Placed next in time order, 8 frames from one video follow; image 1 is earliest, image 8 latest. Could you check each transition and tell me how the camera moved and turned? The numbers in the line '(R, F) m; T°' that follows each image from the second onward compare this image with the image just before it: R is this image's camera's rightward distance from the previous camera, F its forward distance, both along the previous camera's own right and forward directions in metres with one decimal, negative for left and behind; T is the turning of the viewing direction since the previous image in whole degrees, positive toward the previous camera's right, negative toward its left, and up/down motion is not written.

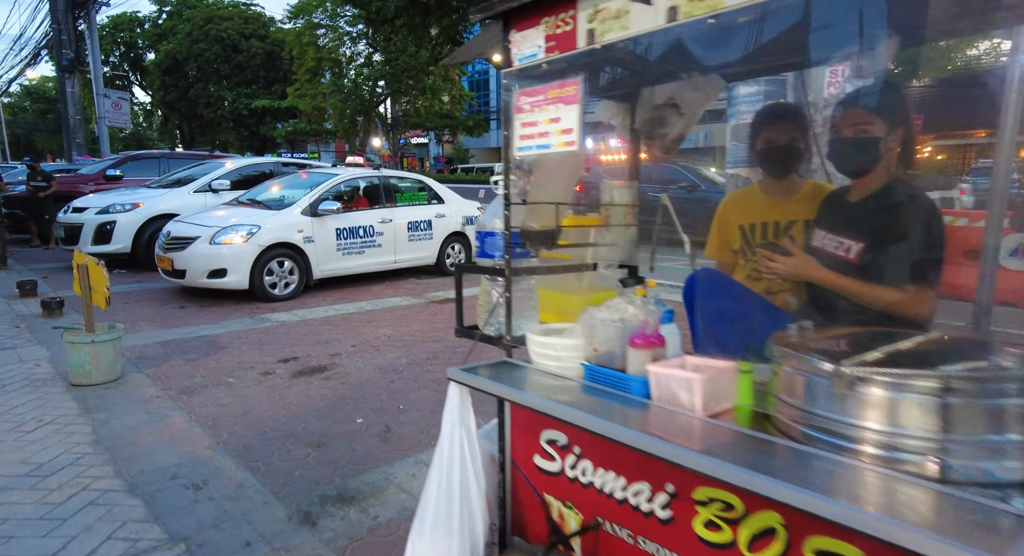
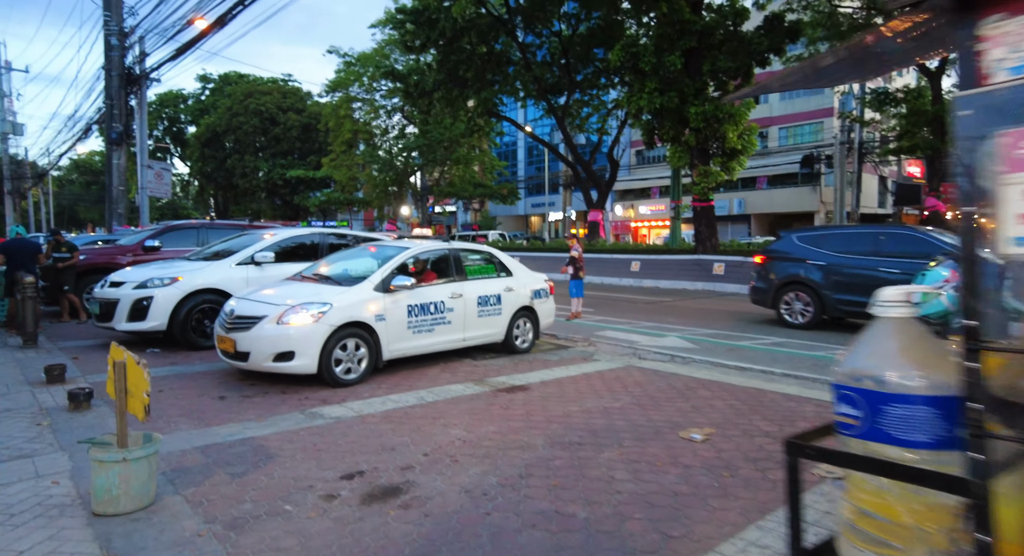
(-0.6, +0.7) m; -2°
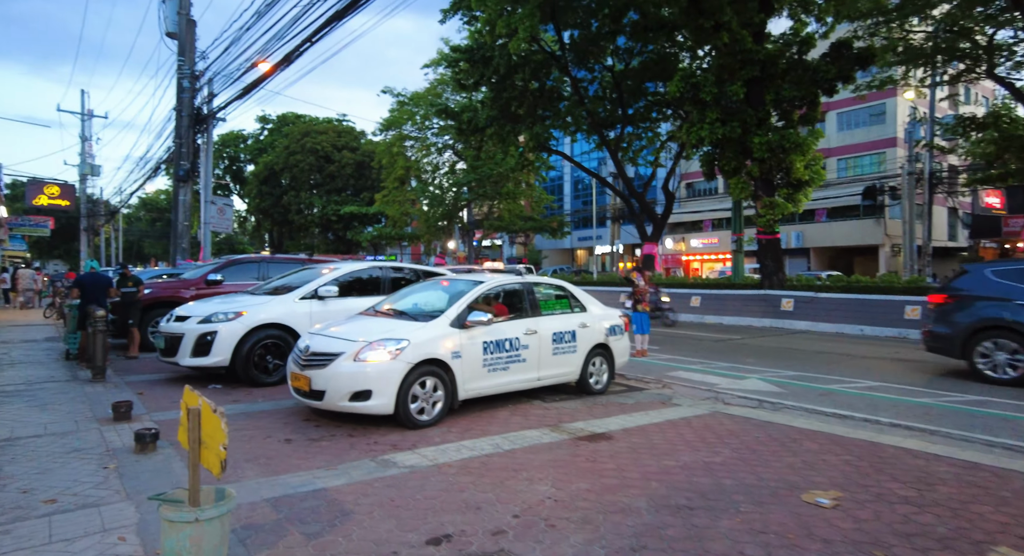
(-0.4, +0.4) m; -4°
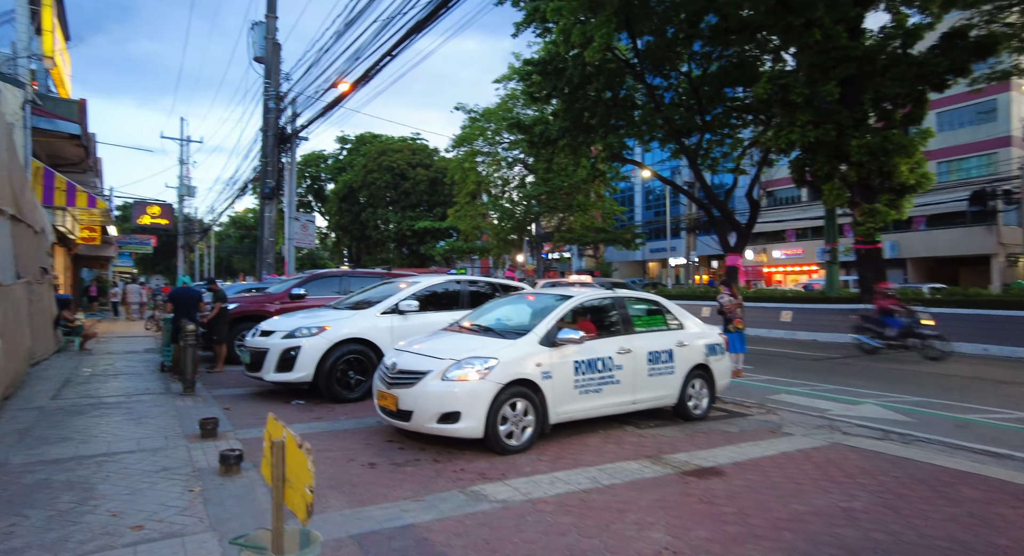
(-0.3, +0.4) m; -7°
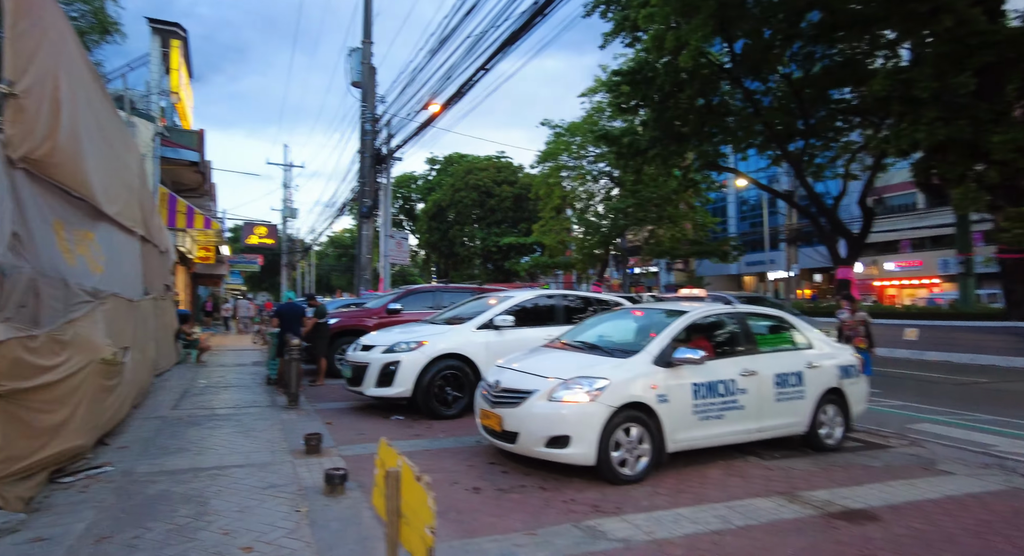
(-0.3, +0.3) m; -8°
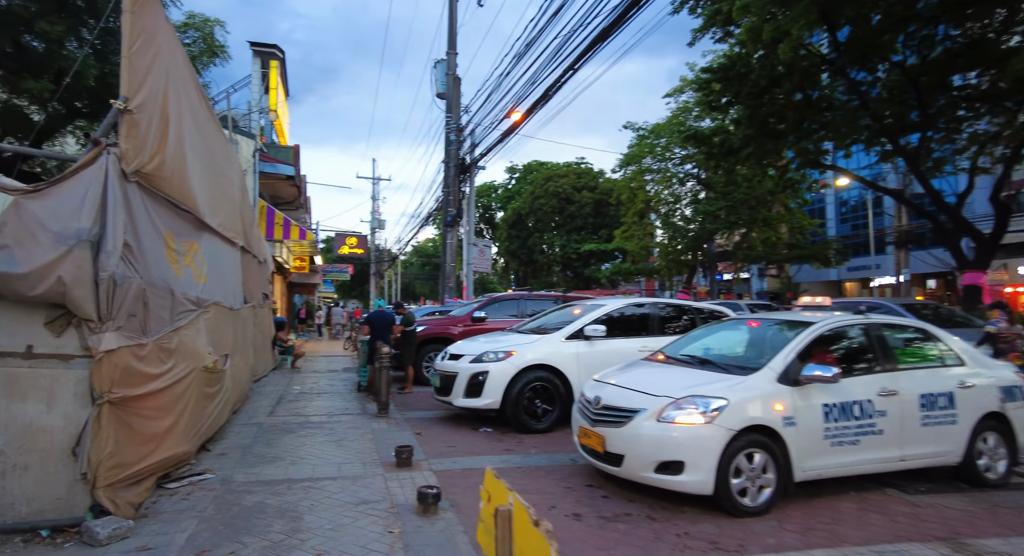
(-0.2, +0.3) m; -8°
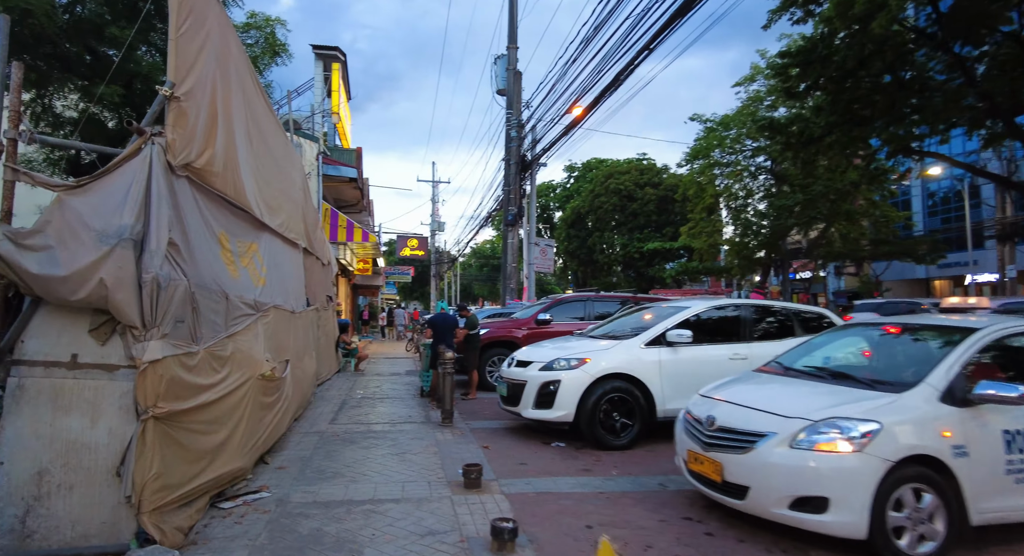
(-0.2, +0.6) m; -6°
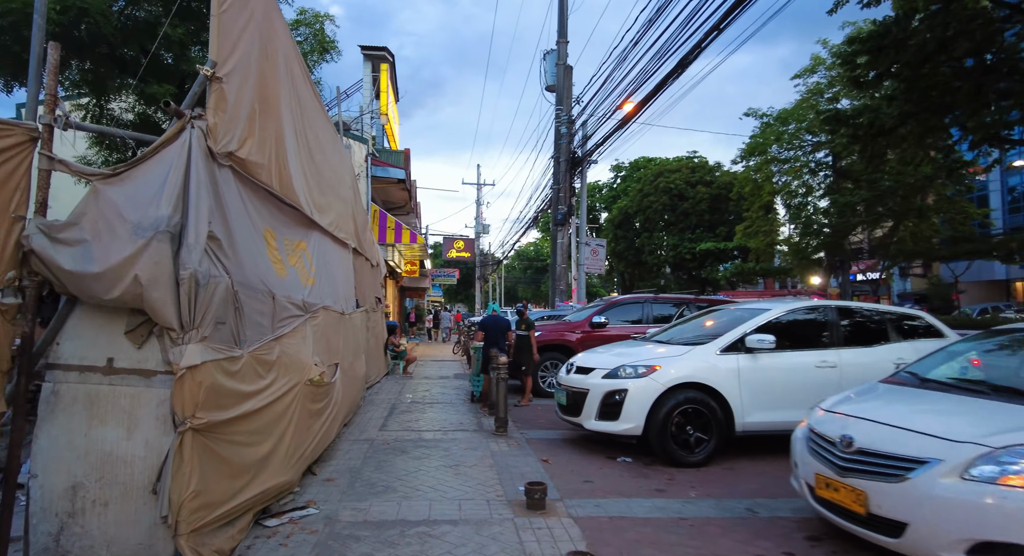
(-0.2, +0.5) m; -5°
